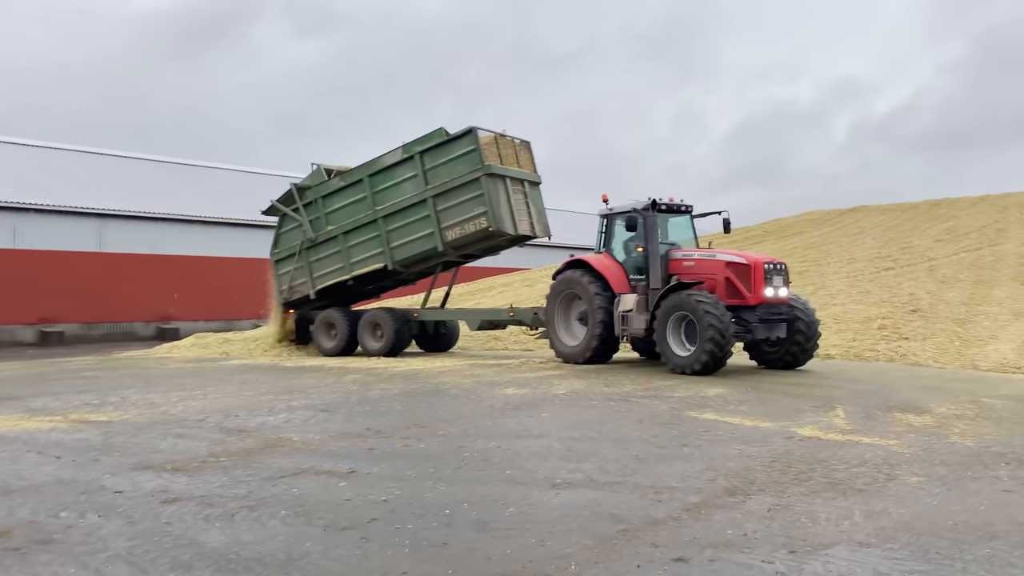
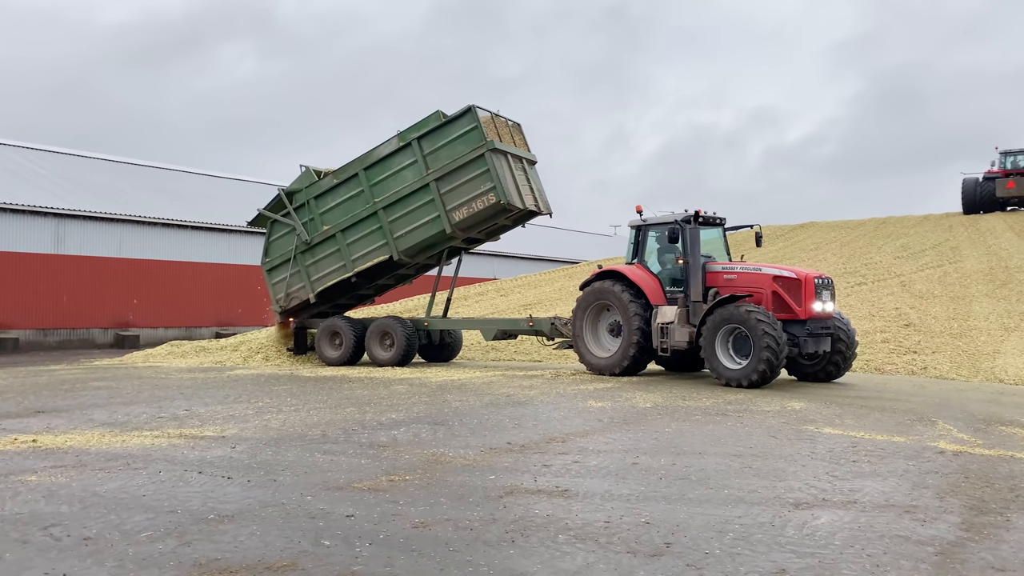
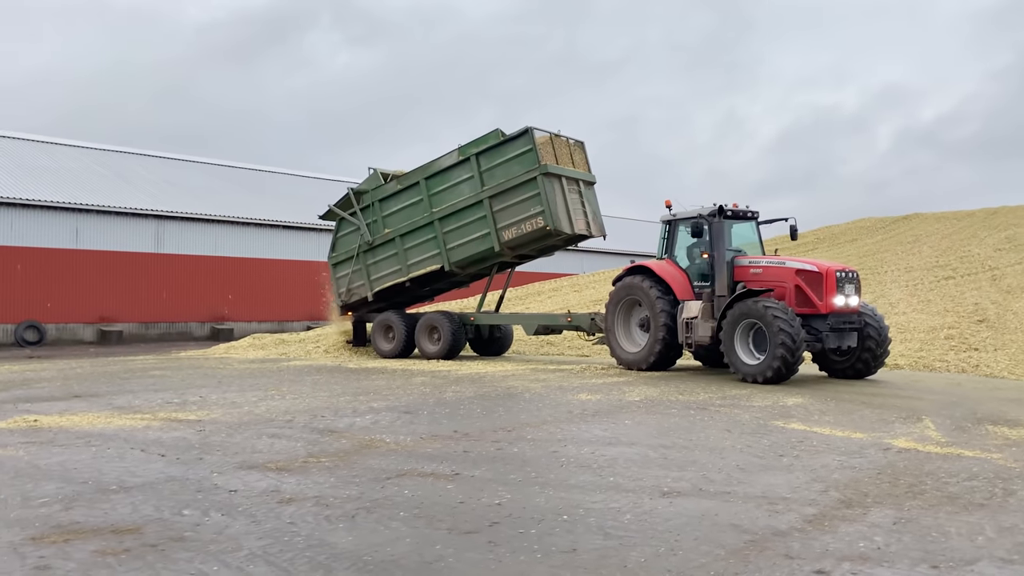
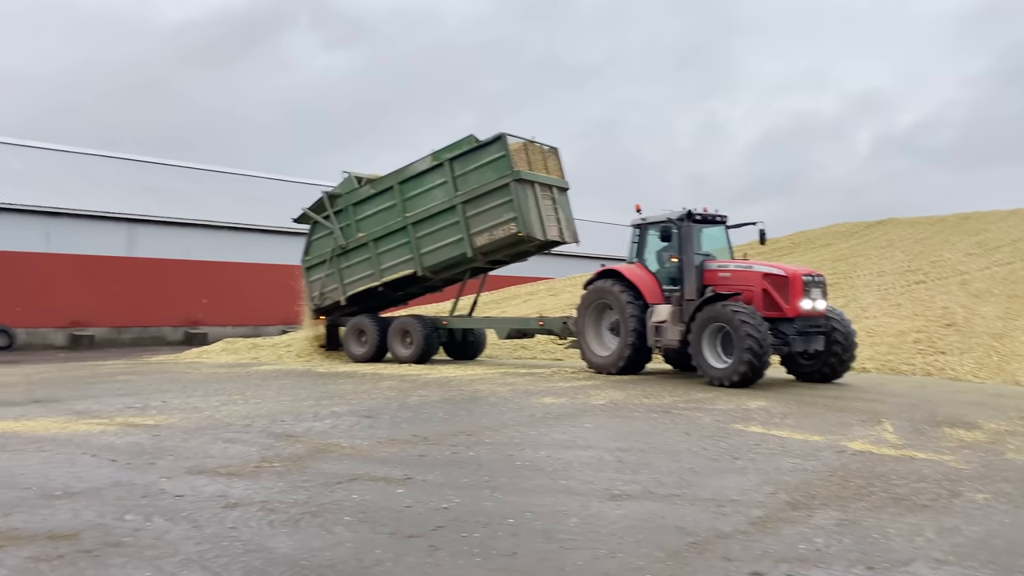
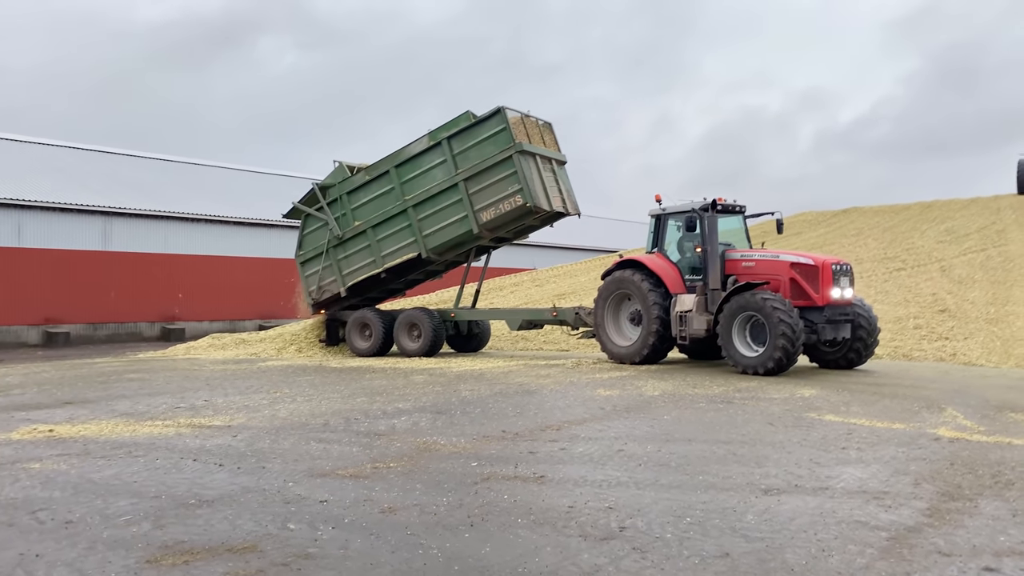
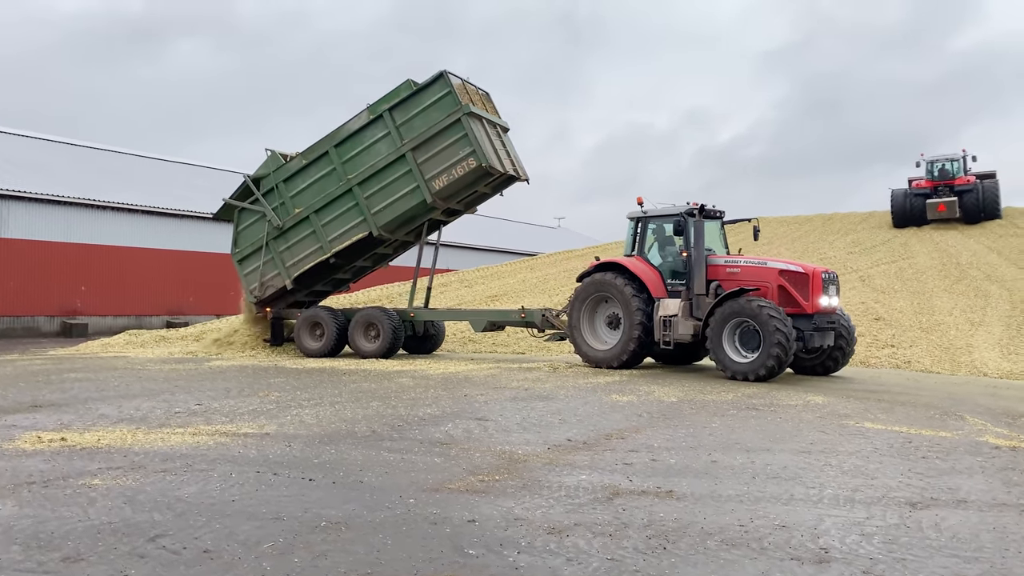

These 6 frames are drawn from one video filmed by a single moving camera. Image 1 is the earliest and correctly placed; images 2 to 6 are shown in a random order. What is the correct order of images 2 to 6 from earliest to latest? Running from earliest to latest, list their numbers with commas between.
4, 3, 5, 2, 6
